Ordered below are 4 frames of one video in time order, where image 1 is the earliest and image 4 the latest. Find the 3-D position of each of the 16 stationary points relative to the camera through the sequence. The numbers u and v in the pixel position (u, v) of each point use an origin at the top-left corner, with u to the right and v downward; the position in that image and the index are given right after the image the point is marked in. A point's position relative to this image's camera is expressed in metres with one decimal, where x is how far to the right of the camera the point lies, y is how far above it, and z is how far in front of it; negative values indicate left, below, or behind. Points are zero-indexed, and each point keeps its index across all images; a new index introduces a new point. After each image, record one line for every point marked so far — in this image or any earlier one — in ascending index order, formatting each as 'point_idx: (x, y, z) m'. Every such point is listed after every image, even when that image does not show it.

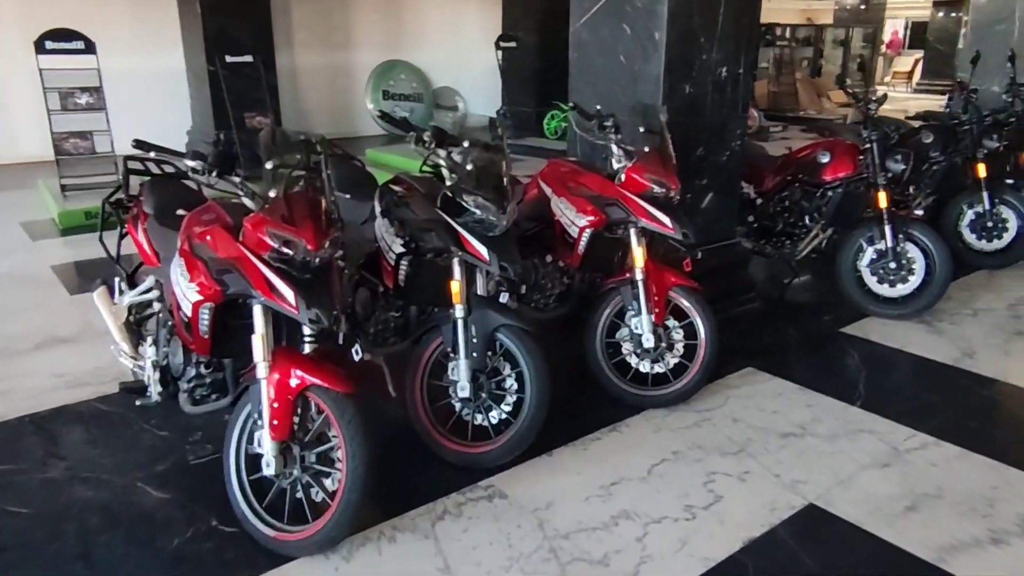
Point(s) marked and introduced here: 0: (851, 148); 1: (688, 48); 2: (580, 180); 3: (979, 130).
0: (+1.7, +0.7, +3.7) m
1: (+0.7, +1.0, +3.1) m
2: (+0.2, +0.4, +2.7) m
3: (+2.7, +0.9, +4.3) m
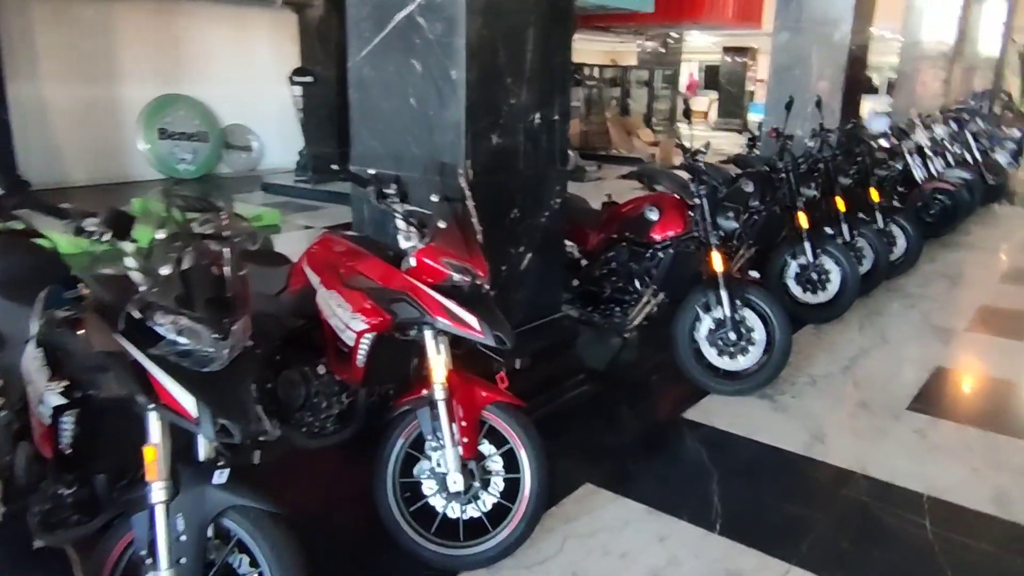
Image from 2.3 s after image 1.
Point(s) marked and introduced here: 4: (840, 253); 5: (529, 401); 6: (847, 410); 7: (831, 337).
0: (+0.7, +0.4, +3.3) m
1: (-0.1, +0.7, +2.5) m
2: (-0.4, +0.1, +2.0) m
3: (+1.6, +0.6, +4.1) m
4: (+1.8, +0.2, +4.0) m
5: (+0.1, -0.4, +2.9) m
6: (+1.4, -0.5, +3.0) m
7: (+1.7, -0.3, +3.9) m
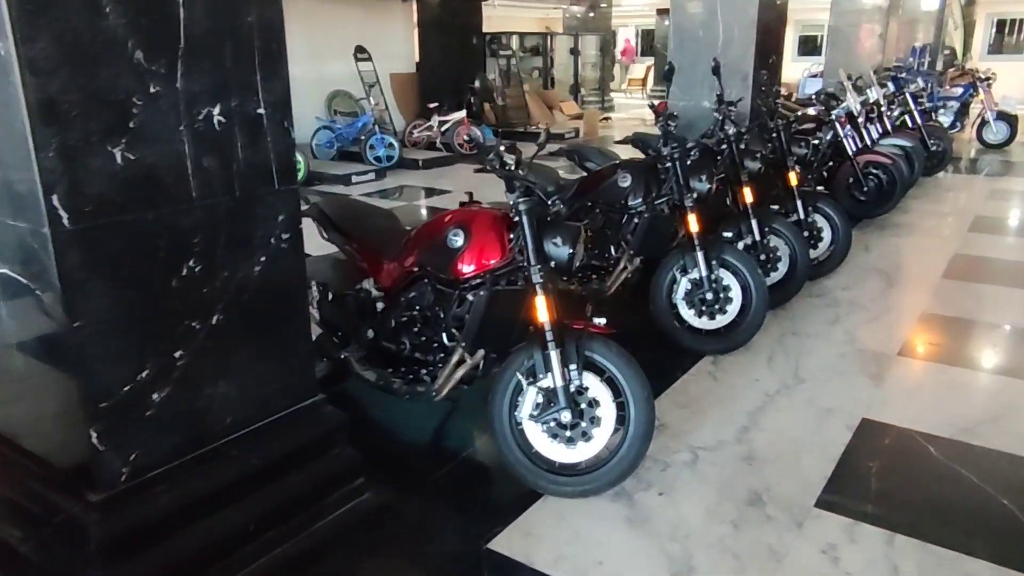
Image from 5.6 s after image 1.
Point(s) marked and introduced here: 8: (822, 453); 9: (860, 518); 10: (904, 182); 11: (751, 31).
0: (-0.1, +0.2, +2.3) m
1: (-0.8, +0.4, +1.5) m
2: (-1.1, -0.2, +1.0) m
3: (+0.7, +0.5, +3.2) m
4: (+1.0, +0.1, +3.1) m
5: (-0.7, -0.6, +1.9) m
6: (+0.6, -0.6, +2.1) m
7: (+0.9, -0.4, +3.0) m
8: (+1.0, -0.5, +2.4) m
9: (+1.0, -0.6, +2.1) m
10: (+3.0, +0.8, +5.7) m
11: (+1.5, +1.6, +4.7) m
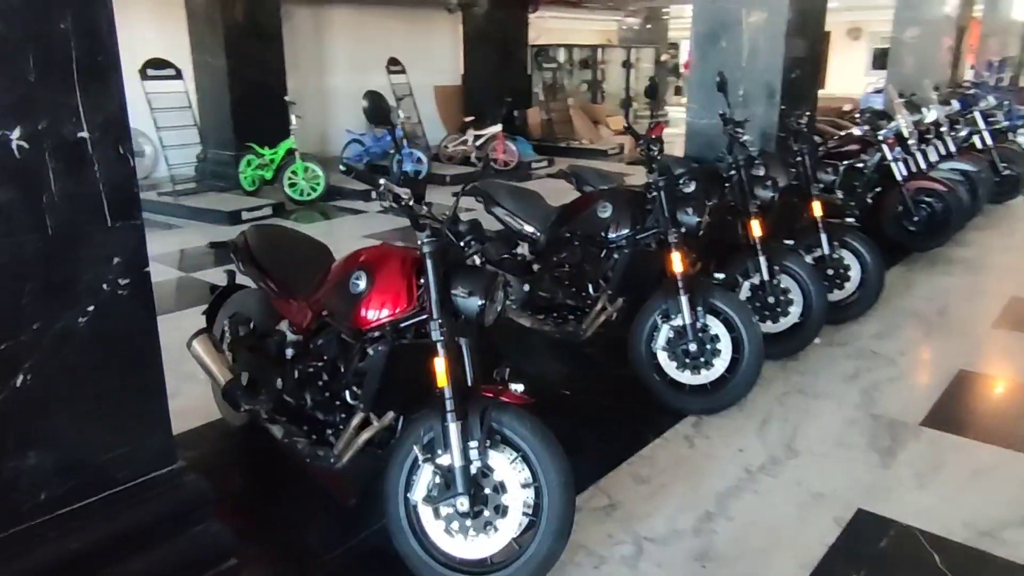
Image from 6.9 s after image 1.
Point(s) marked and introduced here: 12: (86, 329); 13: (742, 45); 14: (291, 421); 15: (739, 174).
0: (-0.3, +0.1, +2.0) m
1: (-1.1, +0.3, +1.2) m
2: (-1.5, -0.3, +0.7) m
3: (+0.6, +0.3, +2.8) m
4: (+0.8, -0.1, +2.7) m
5: (-0.9, -0.8, +1.7) m
6: (+0.3, -0.8, +1.7) m
7: (+0.7, -0.5, +2.6) m
8: (+0.8, -0.7, +2.0) m
9: (+0.7, -0.8, +1.7) m
10: (+3.1, +0.5, +5.1) m
11: (+1.5, +1.4, +4.2) m
12: (-0.9, -0.1, +1.6) m
13: (+1.4, +1.4, +4.4) m
14: (-0.6, -0.4, +2.2) m
15: (+1.0, +0.5, +3.2) m
